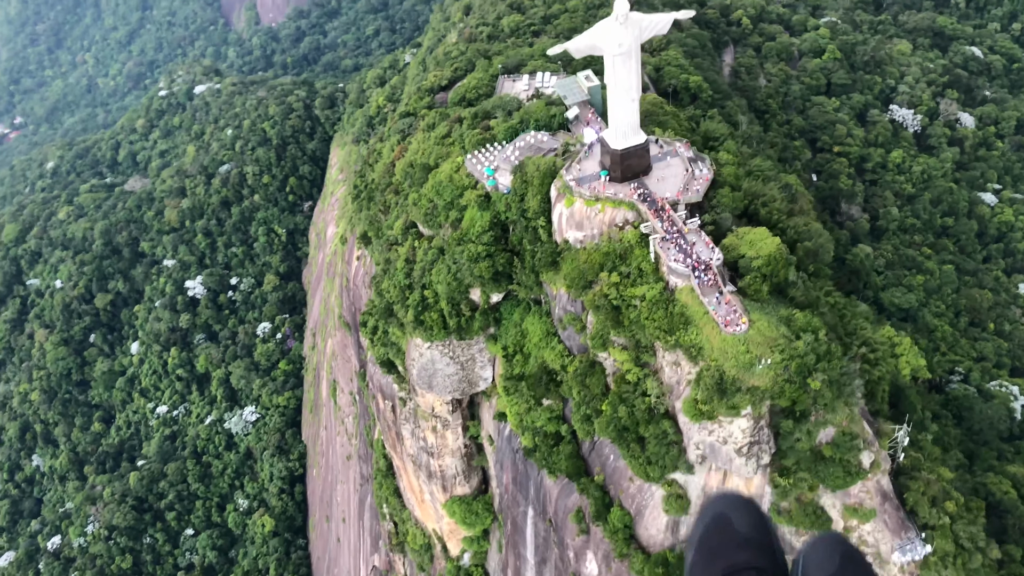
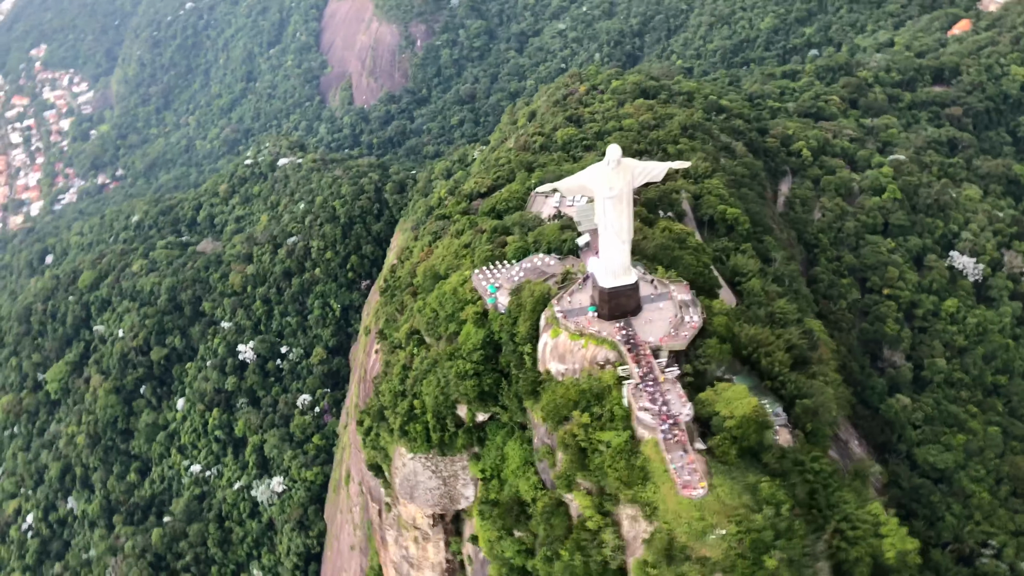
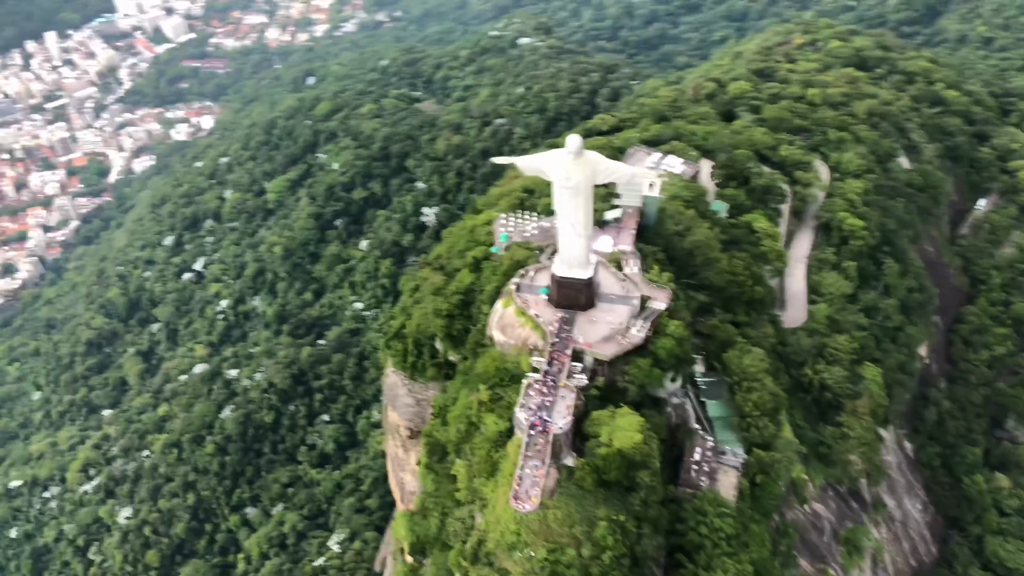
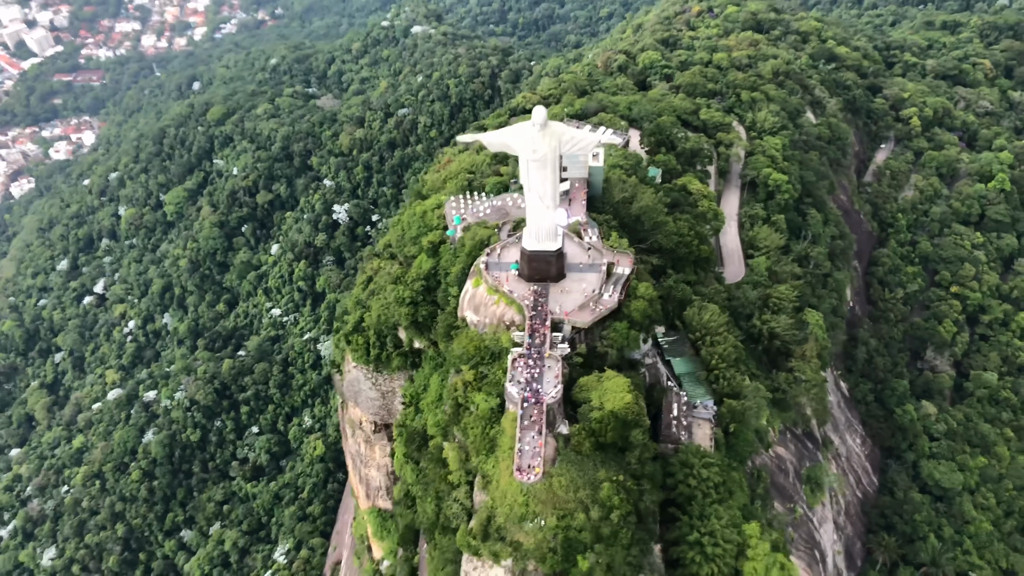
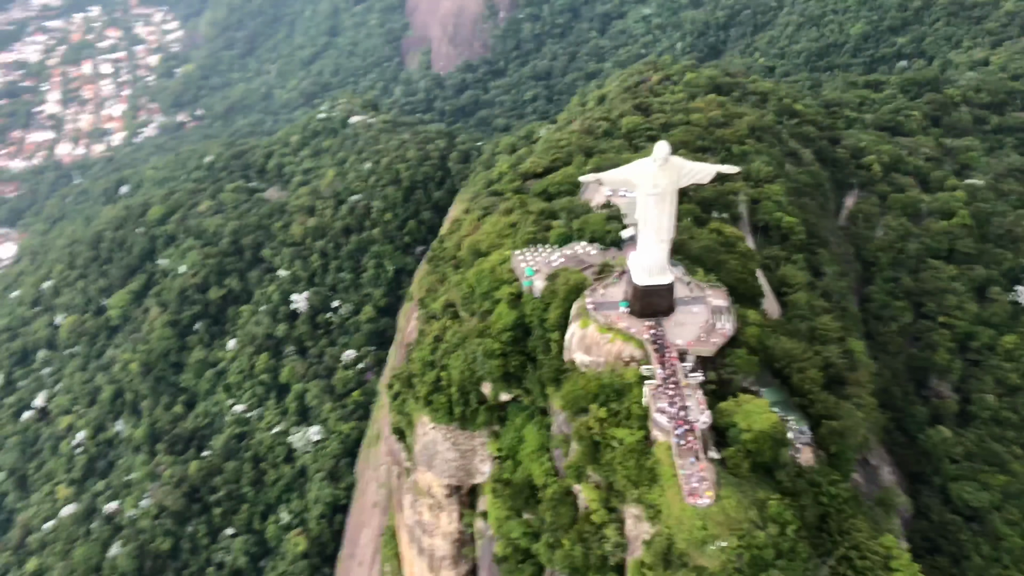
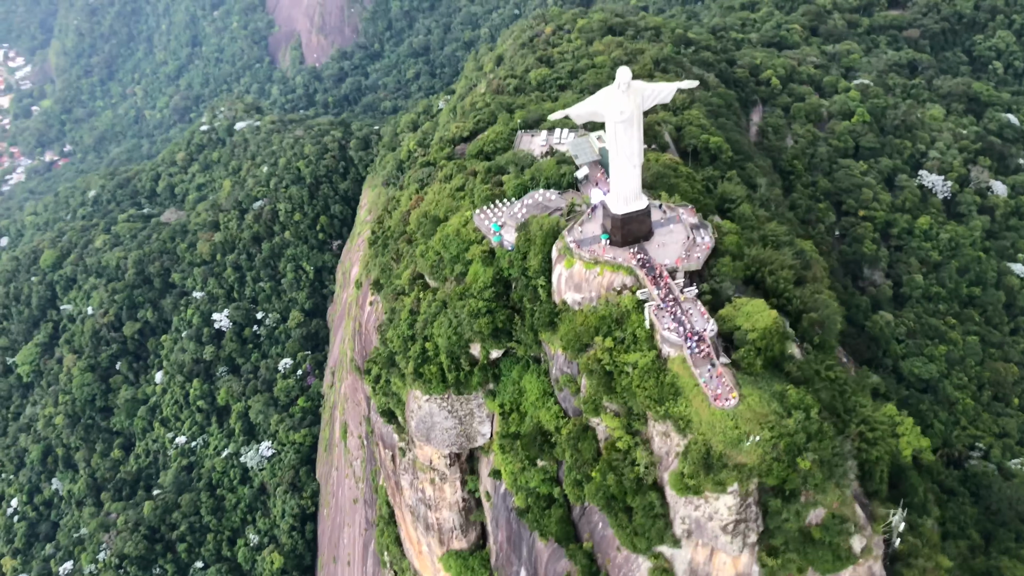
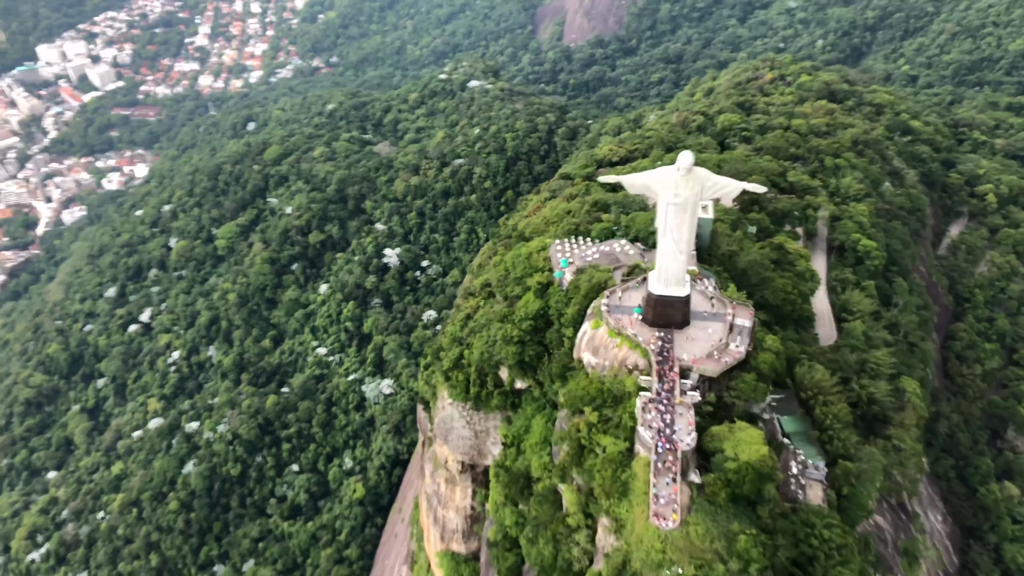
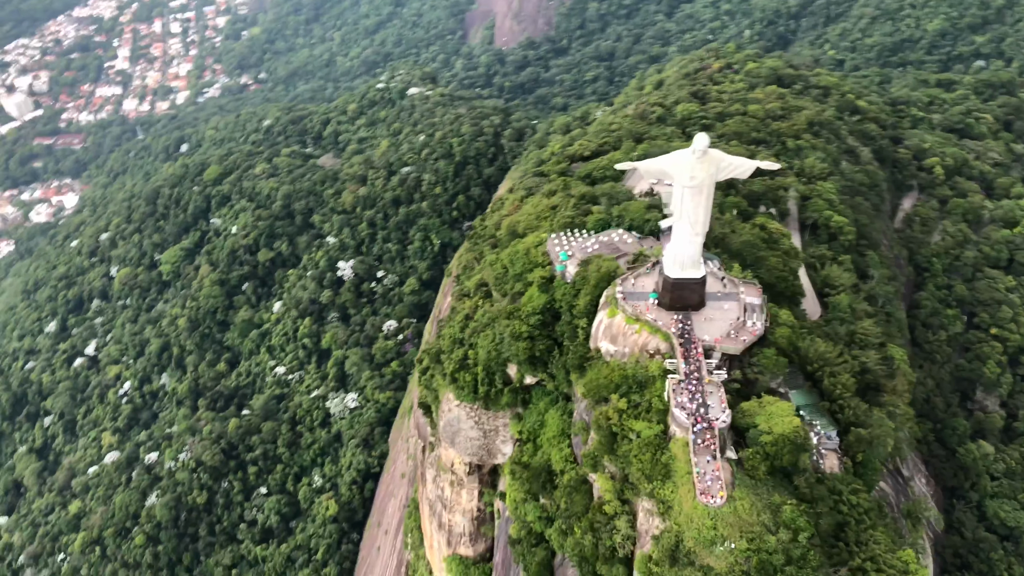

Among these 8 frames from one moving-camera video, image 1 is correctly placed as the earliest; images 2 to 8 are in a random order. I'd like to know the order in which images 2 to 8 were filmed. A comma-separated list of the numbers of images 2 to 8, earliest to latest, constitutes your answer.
6, 2, 5, 8, 7, 4, 3
